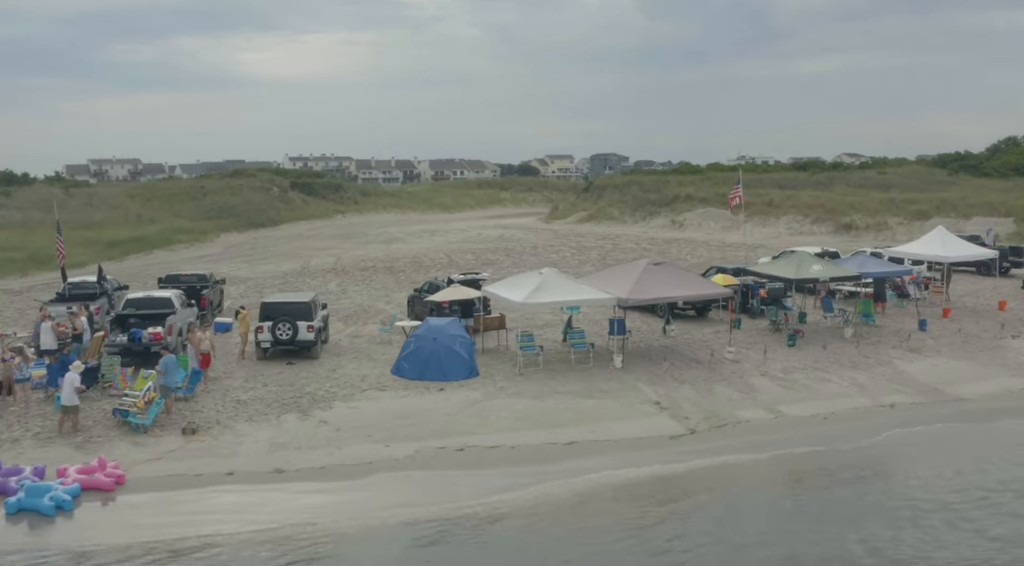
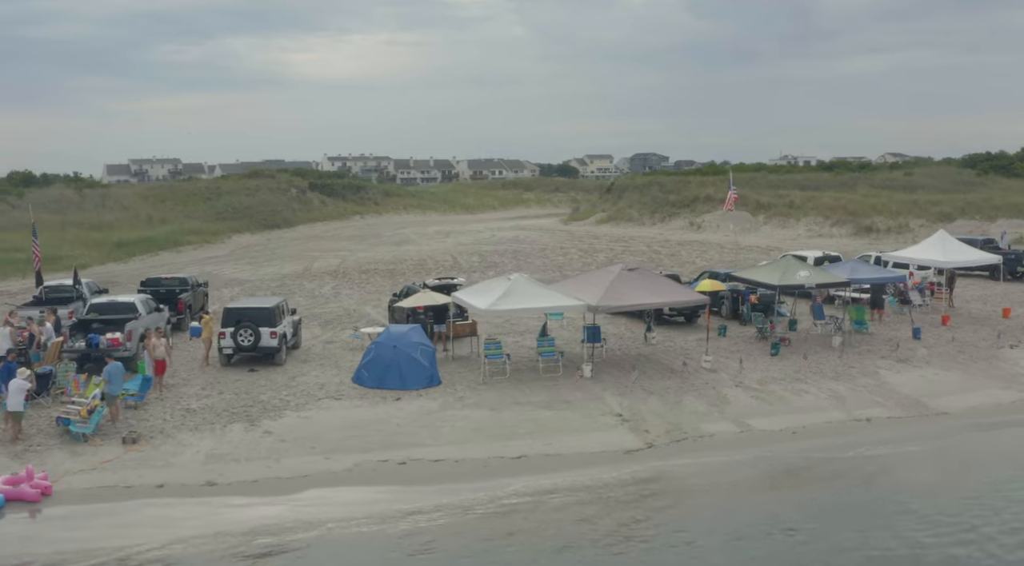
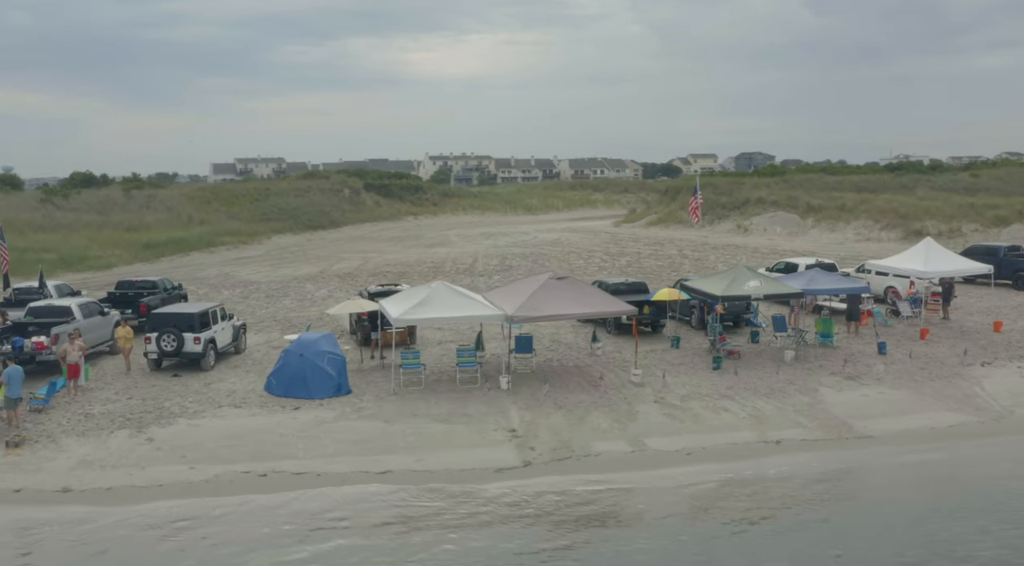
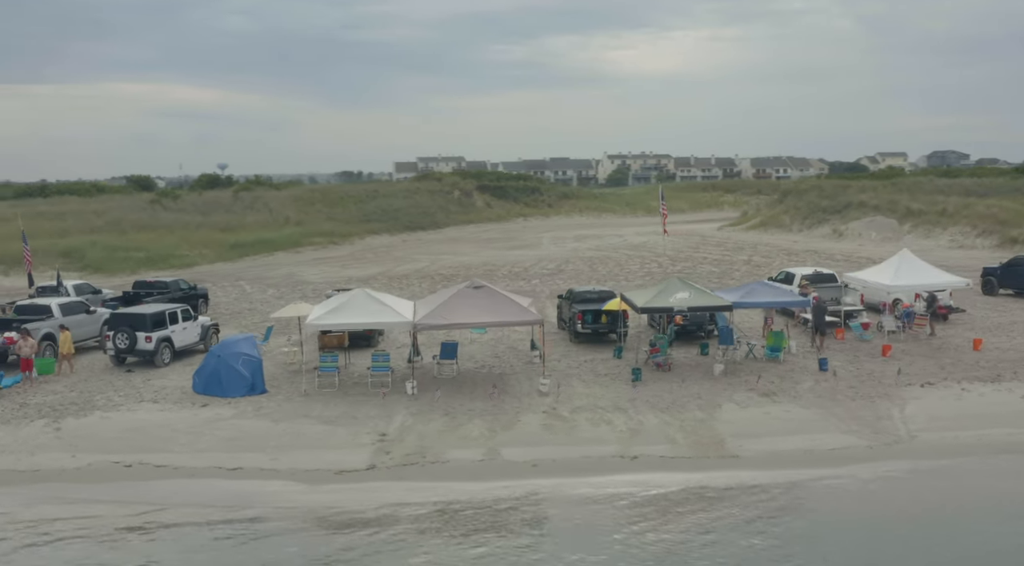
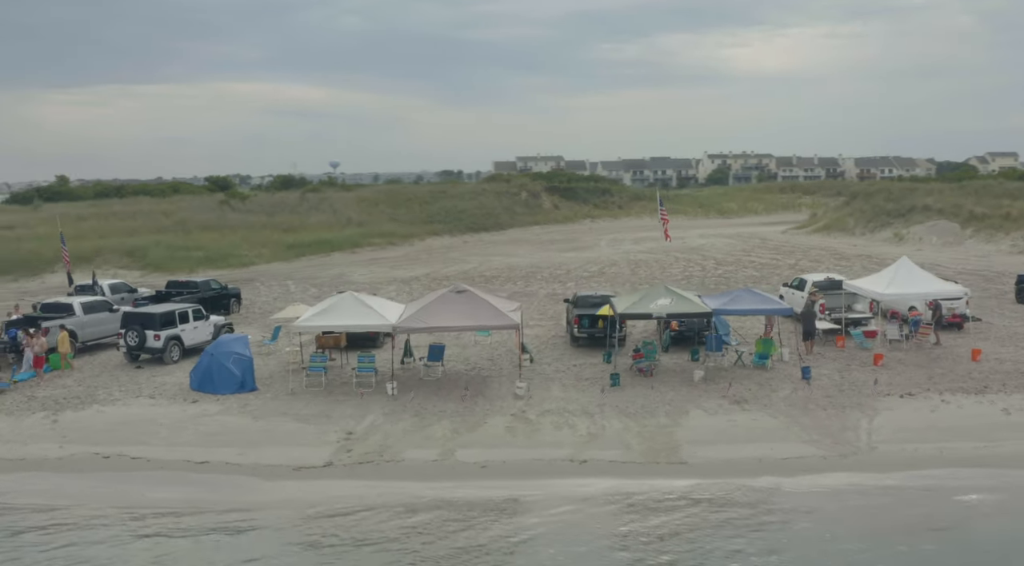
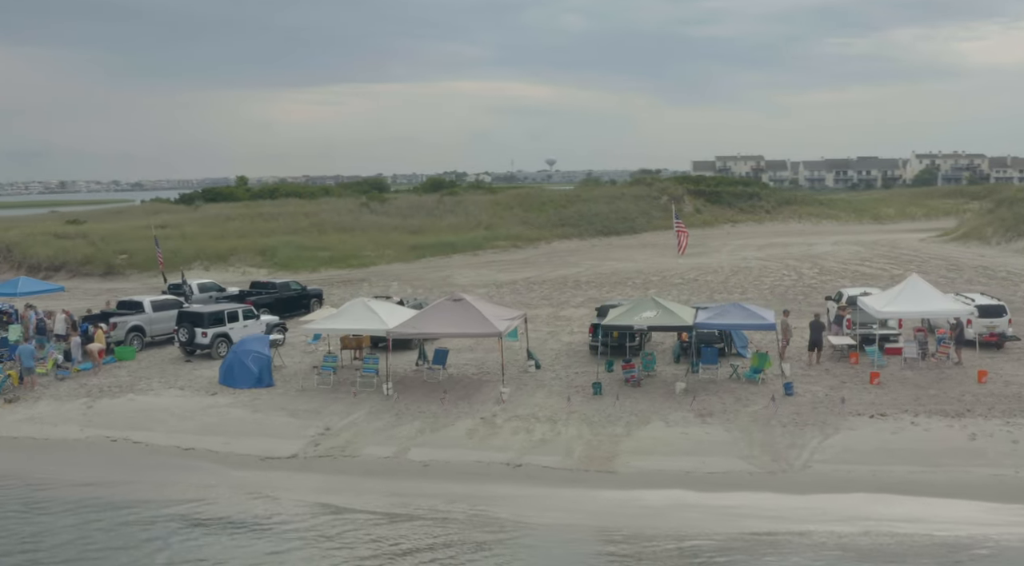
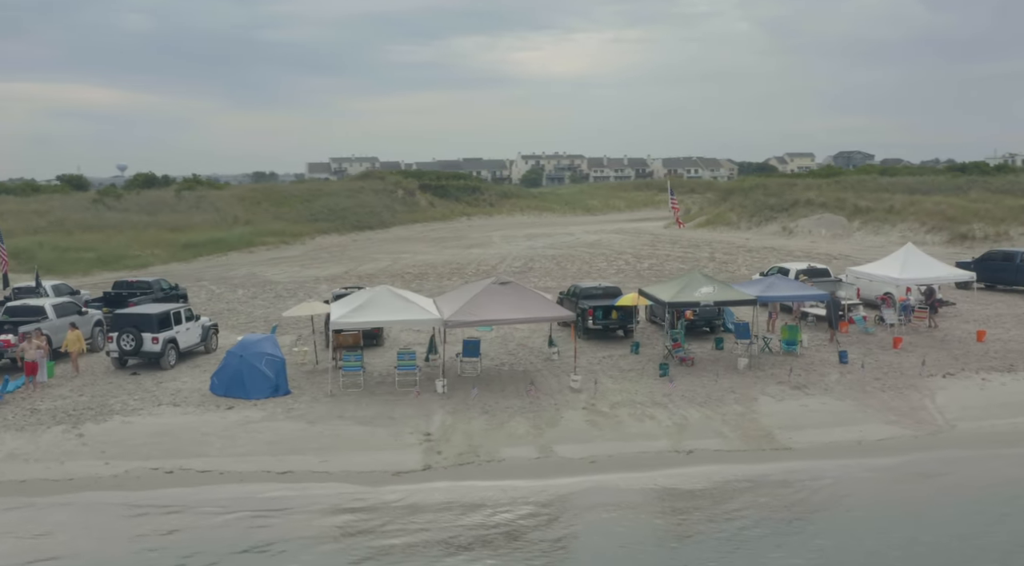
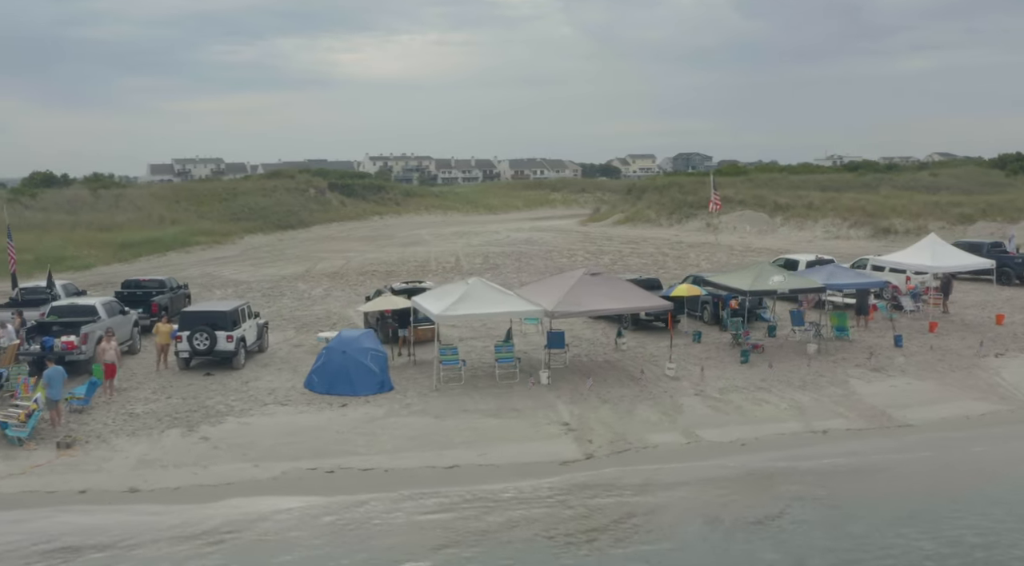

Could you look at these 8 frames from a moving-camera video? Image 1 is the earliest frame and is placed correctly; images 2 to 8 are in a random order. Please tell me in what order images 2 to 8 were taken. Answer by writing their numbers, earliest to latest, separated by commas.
2, 8, 3, 7, 4, 5, 6
